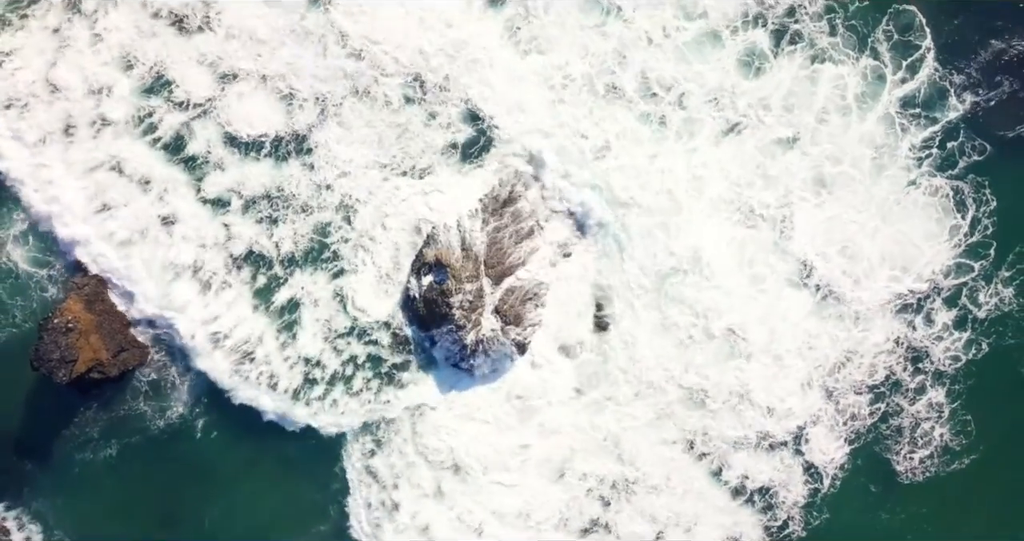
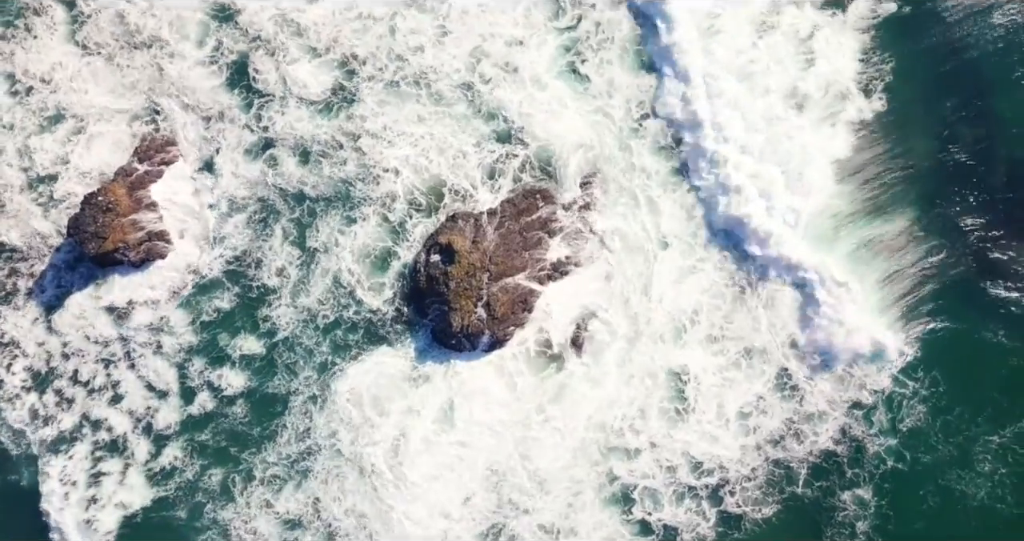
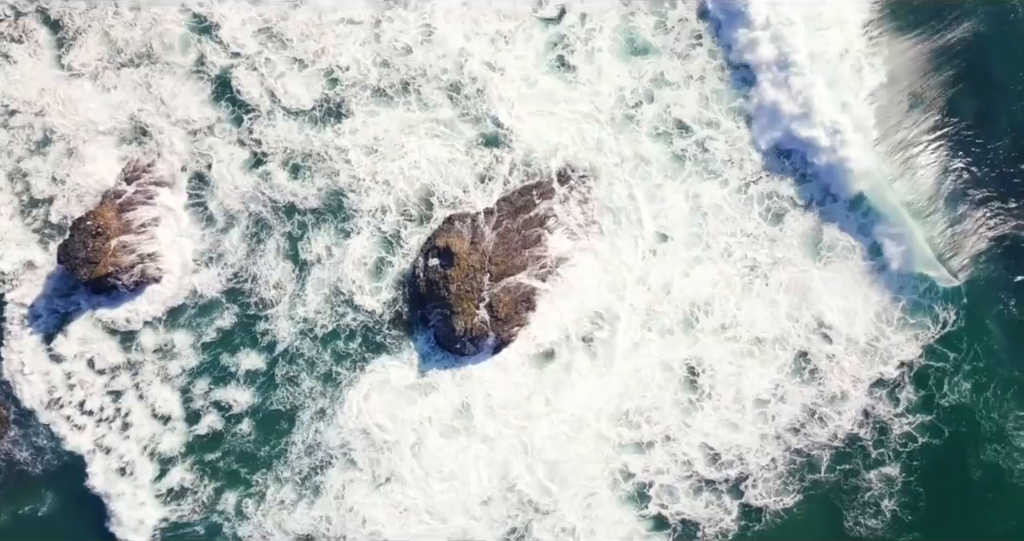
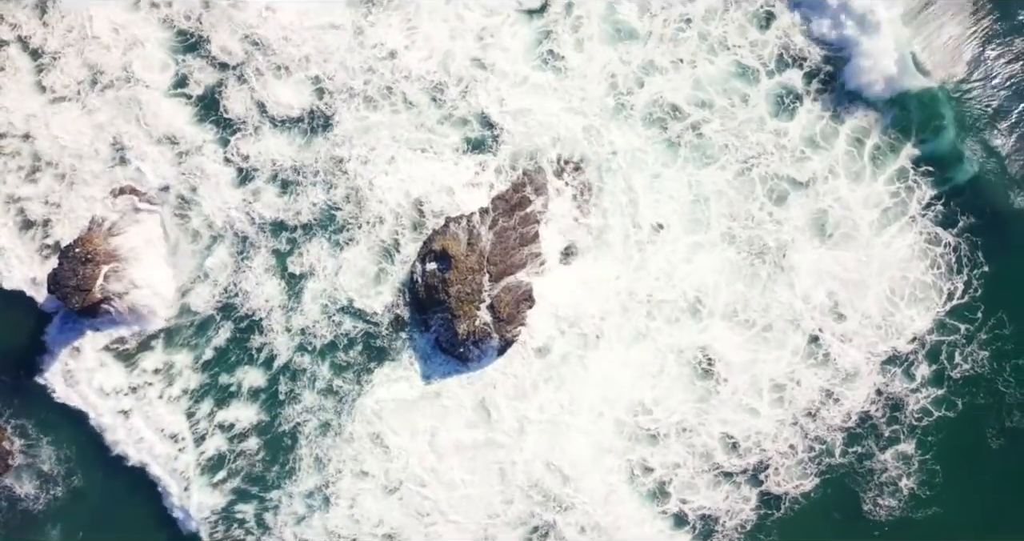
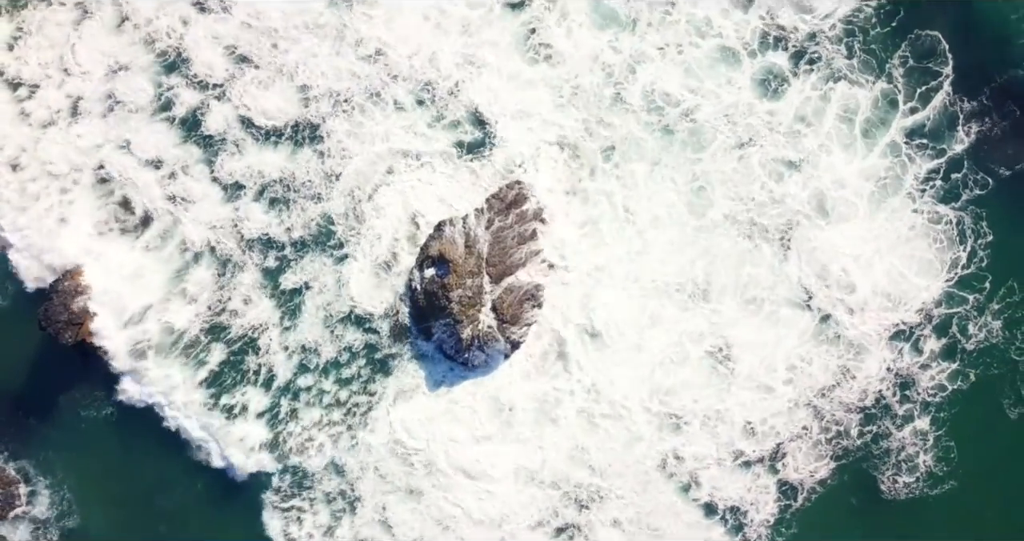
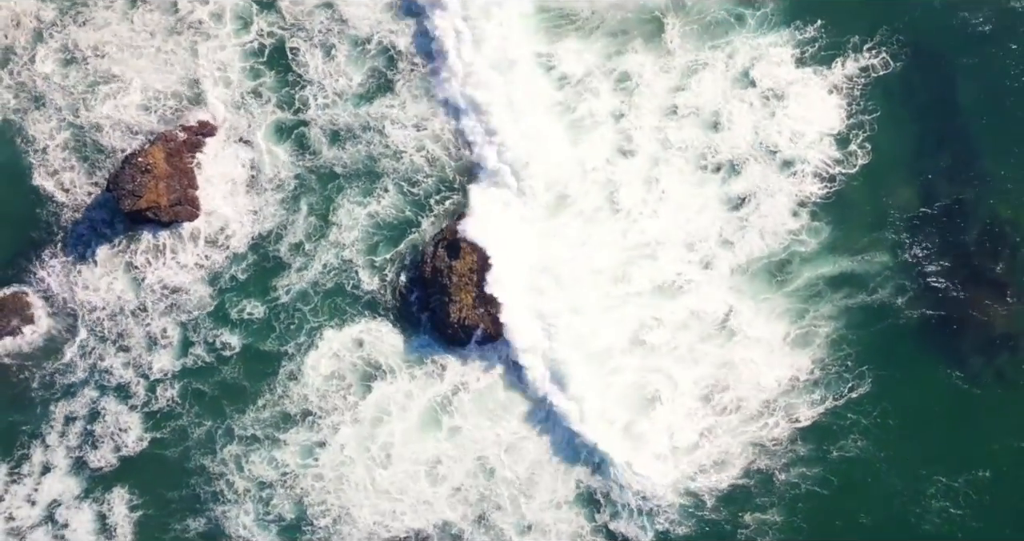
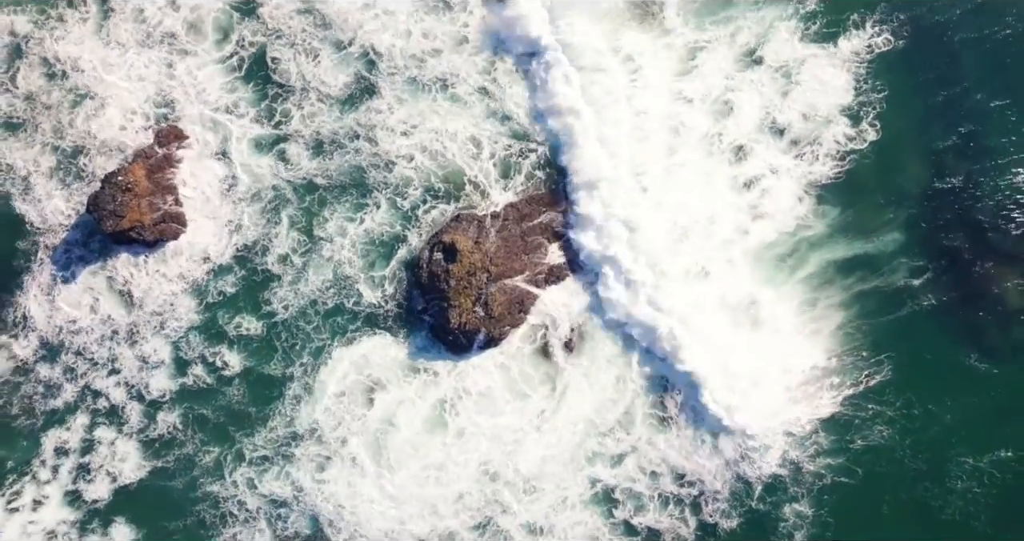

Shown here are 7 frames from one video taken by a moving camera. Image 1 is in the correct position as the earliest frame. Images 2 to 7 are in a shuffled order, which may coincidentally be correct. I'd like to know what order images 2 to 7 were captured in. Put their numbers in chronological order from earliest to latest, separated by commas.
5, 4, 3, 2, 7, 6
